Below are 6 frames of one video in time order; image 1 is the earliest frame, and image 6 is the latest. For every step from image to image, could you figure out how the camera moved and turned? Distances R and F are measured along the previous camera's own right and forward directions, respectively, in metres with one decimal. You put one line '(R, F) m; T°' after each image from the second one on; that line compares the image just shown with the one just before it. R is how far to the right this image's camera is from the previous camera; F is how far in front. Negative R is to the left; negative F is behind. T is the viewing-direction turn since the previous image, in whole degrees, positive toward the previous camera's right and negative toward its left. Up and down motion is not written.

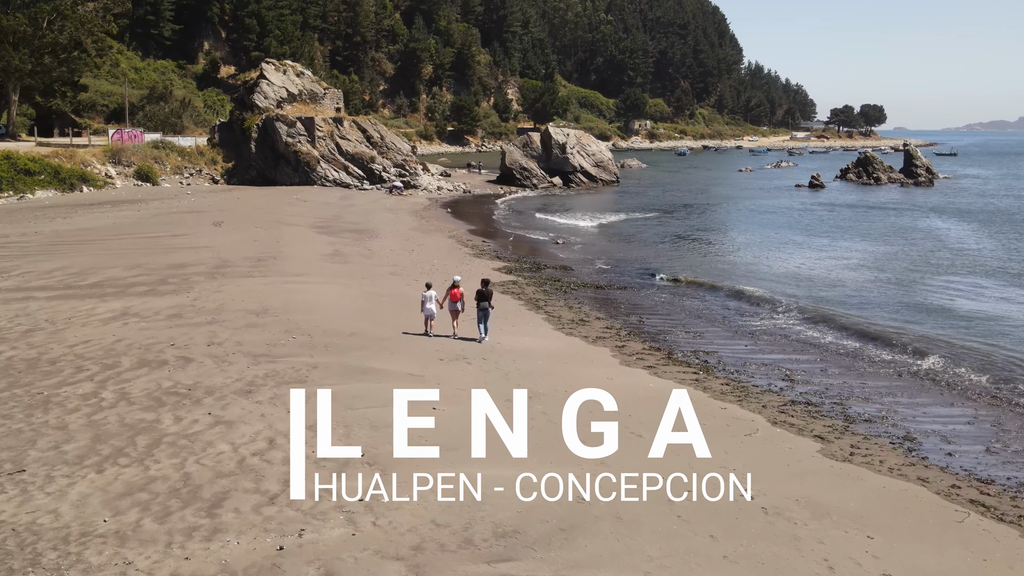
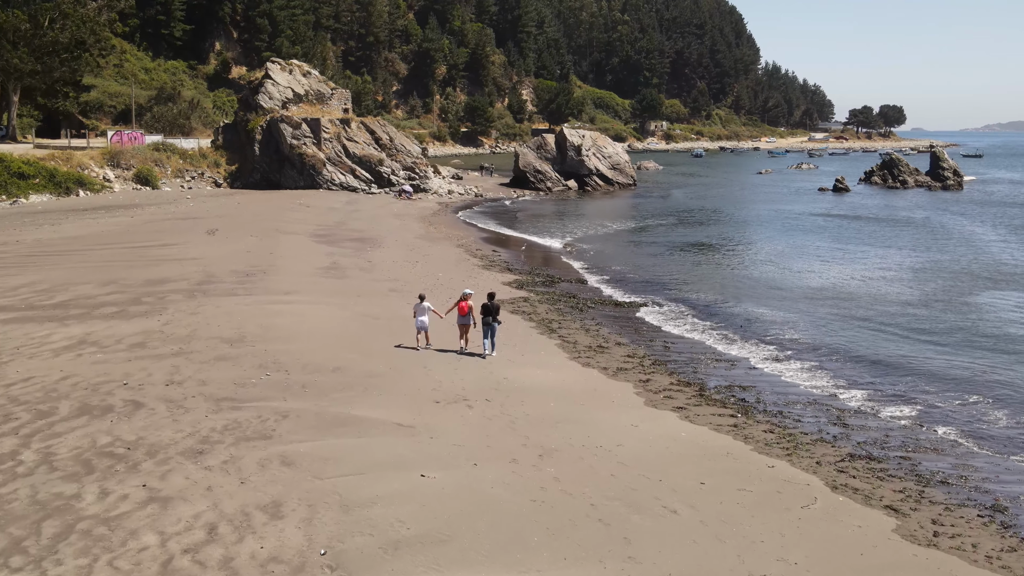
(+0.1, +2.1) m; -1°
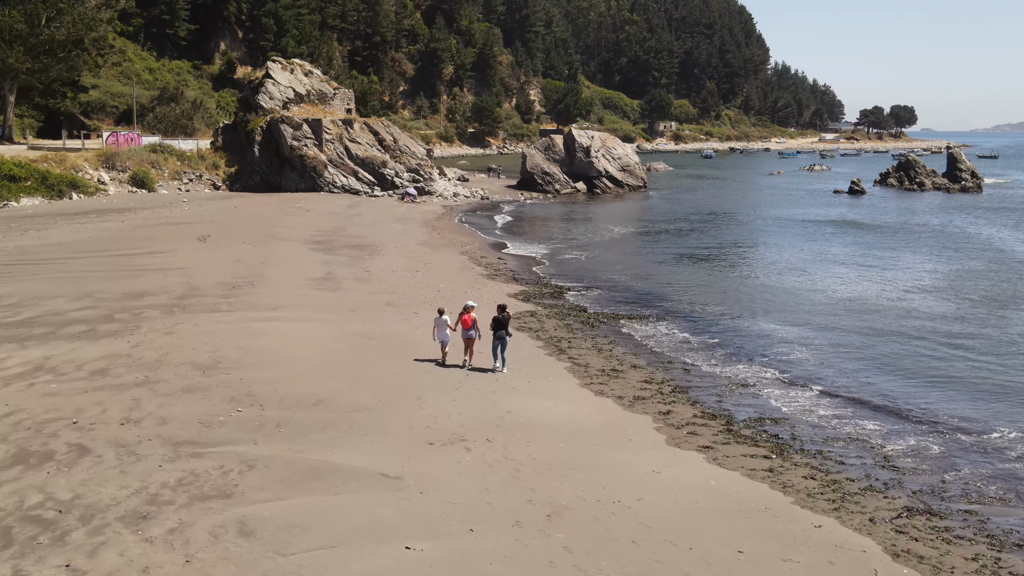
(0.0, +1.5) m; 0°
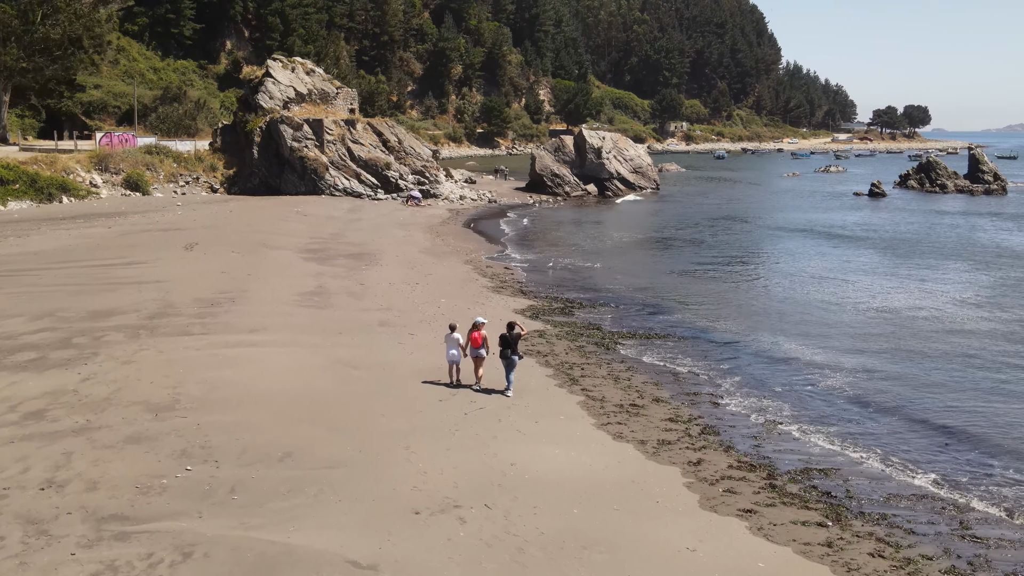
(+0.1, +1.9) m; -1°
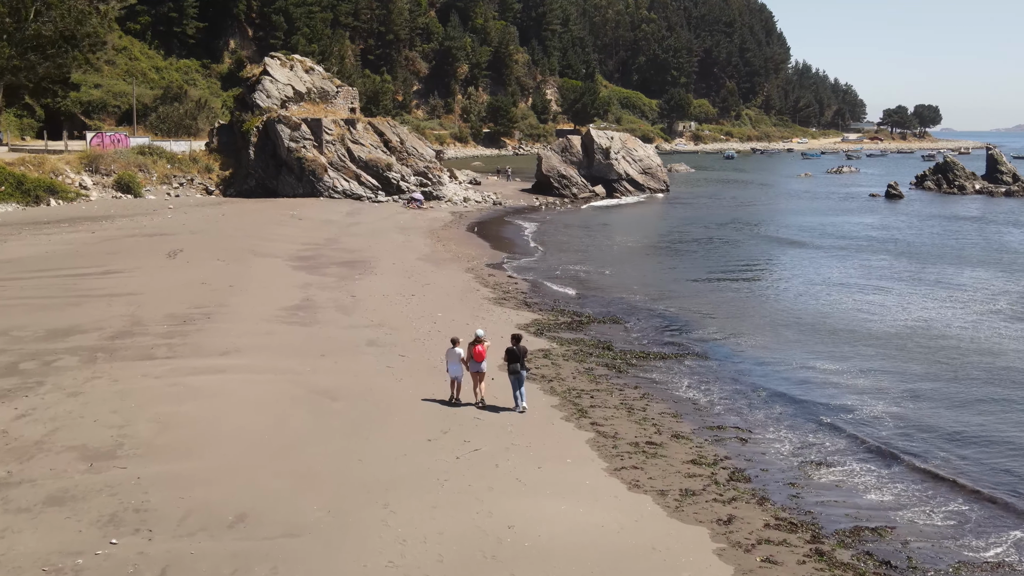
(+0.1, +1.7) m; 0°
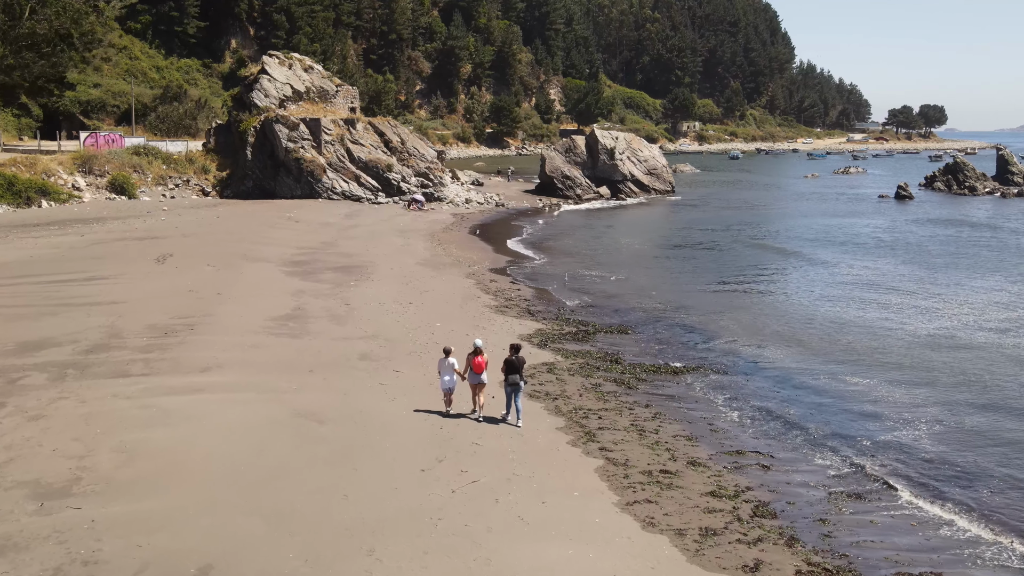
(0.0, +1.0) m; 0°
